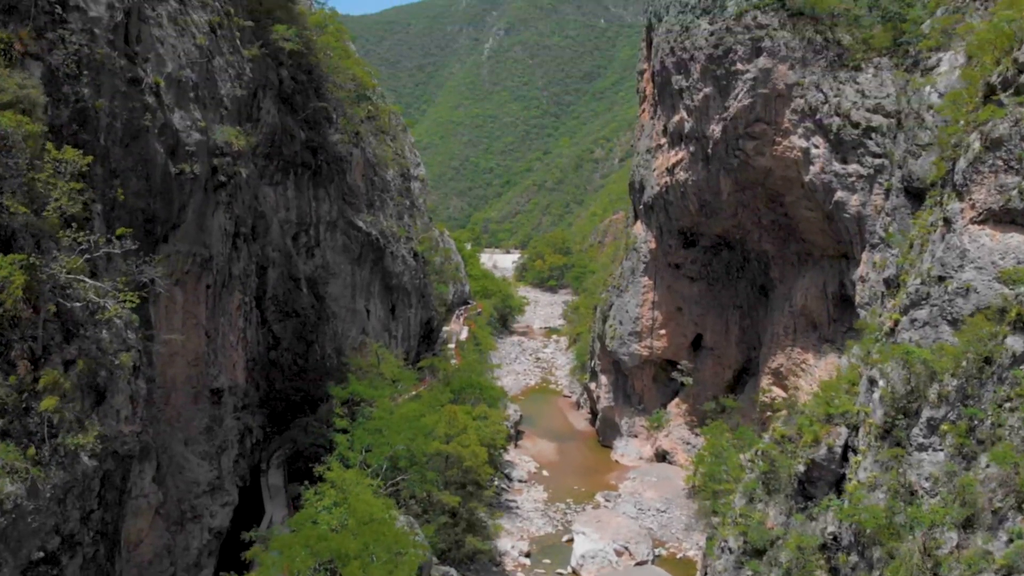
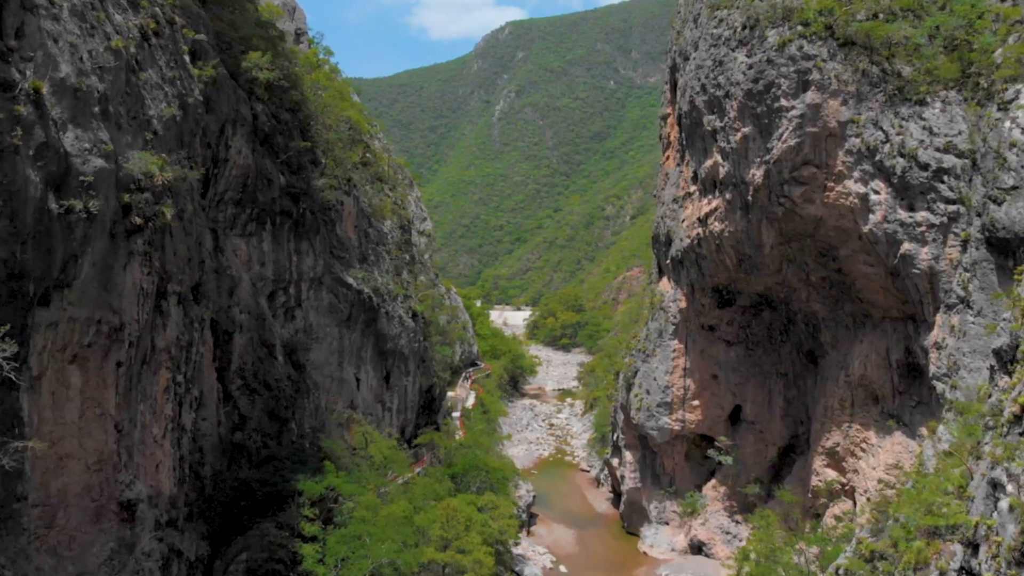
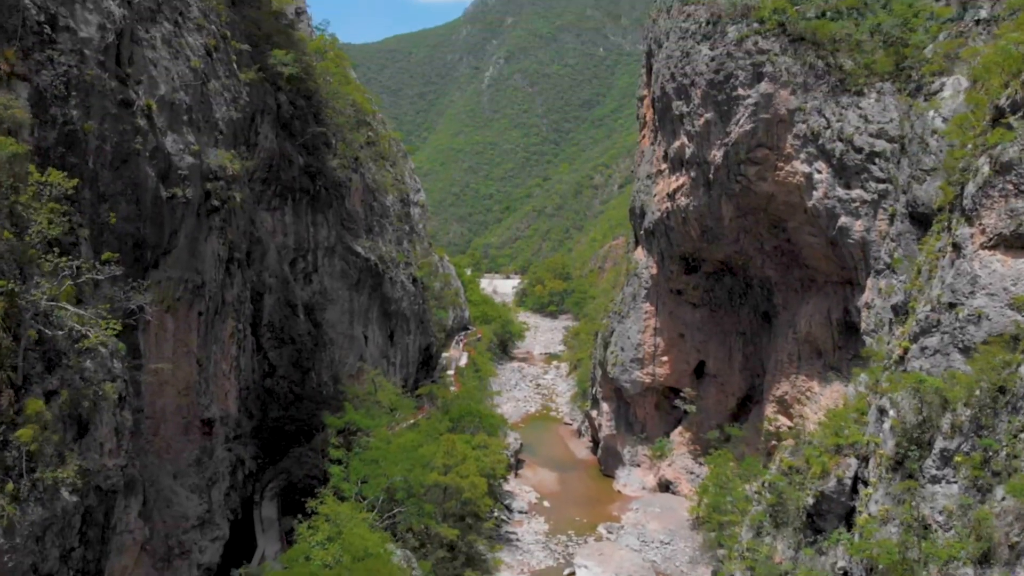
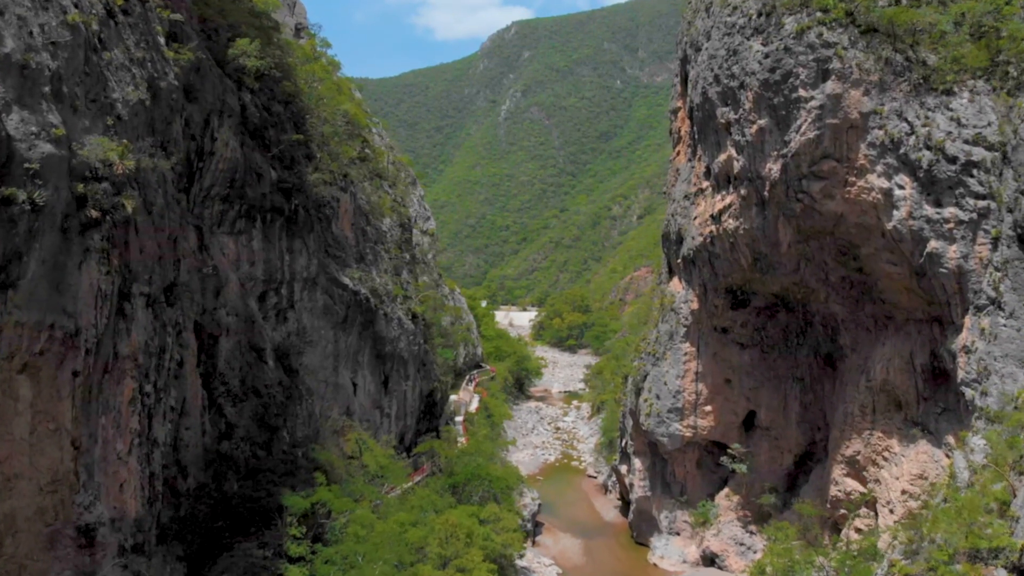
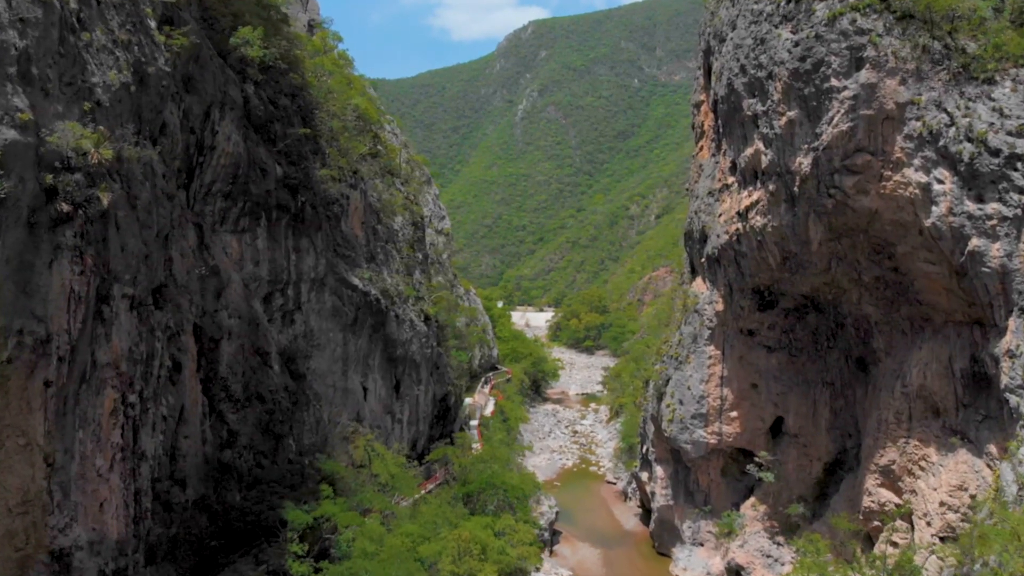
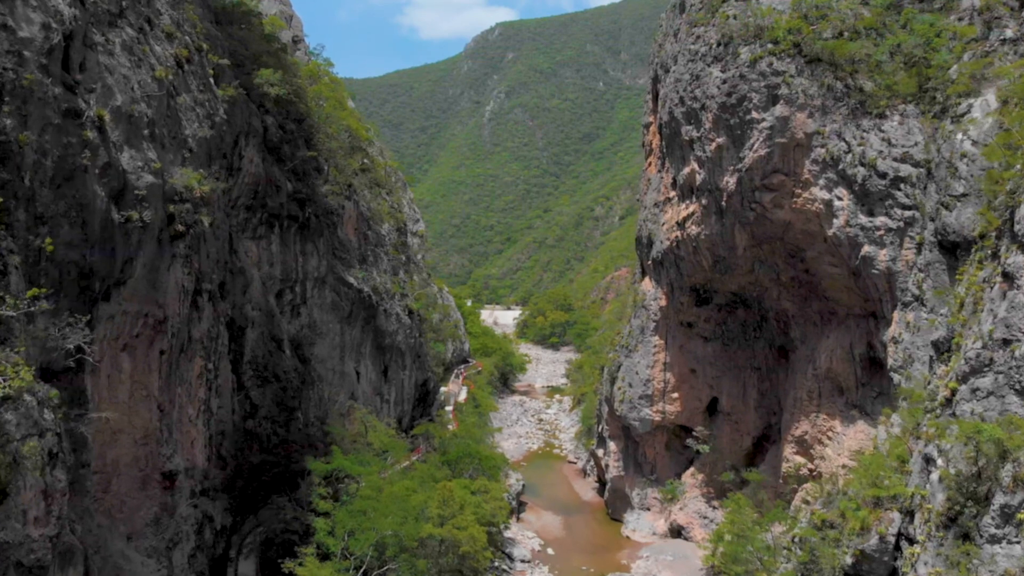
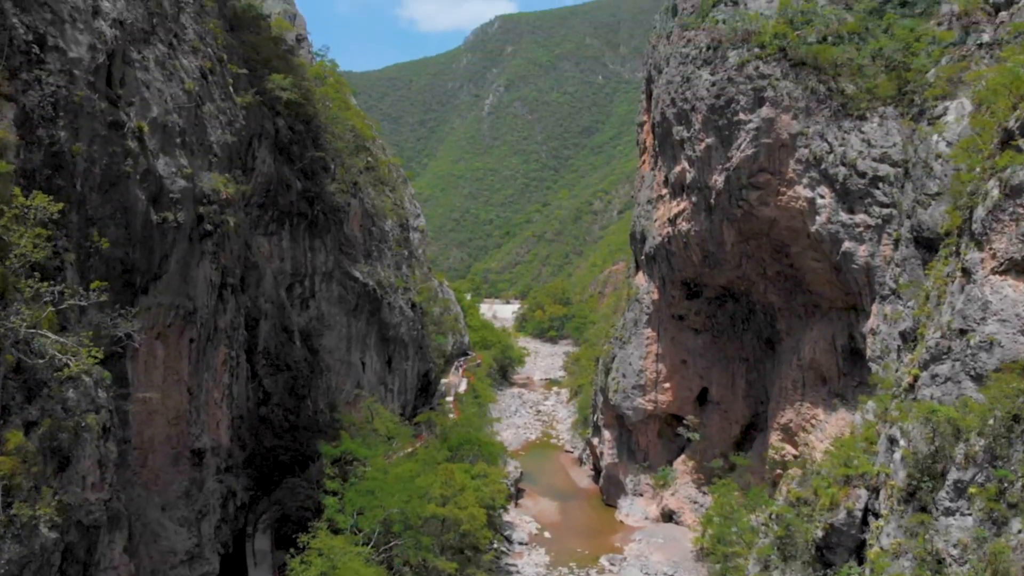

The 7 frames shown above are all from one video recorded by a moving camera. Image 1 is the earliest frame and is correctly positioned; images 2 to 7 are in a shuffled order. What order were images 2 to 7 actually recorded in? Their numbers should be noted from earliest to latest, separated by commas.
3, 7, 6, 2, 4, 5
